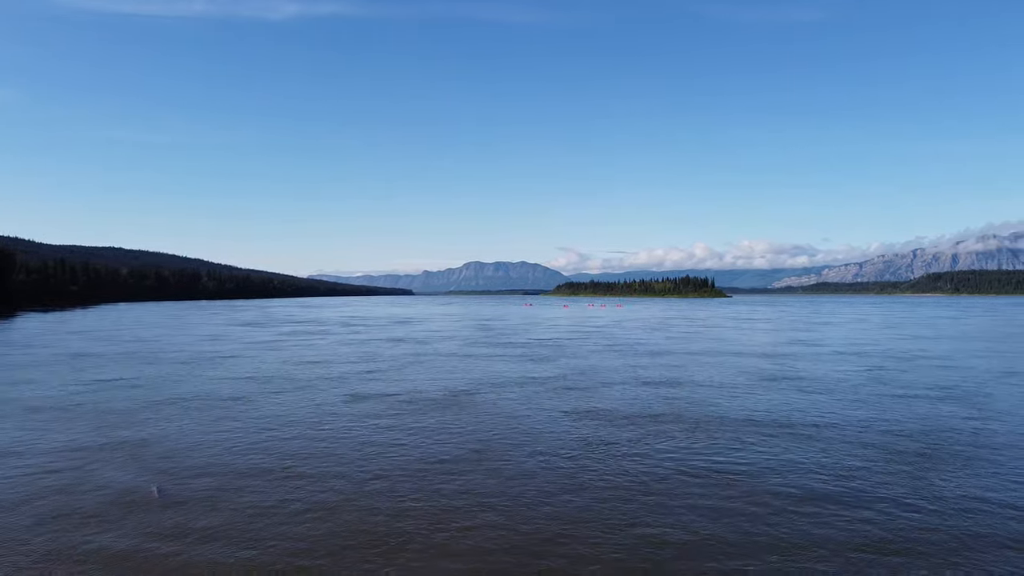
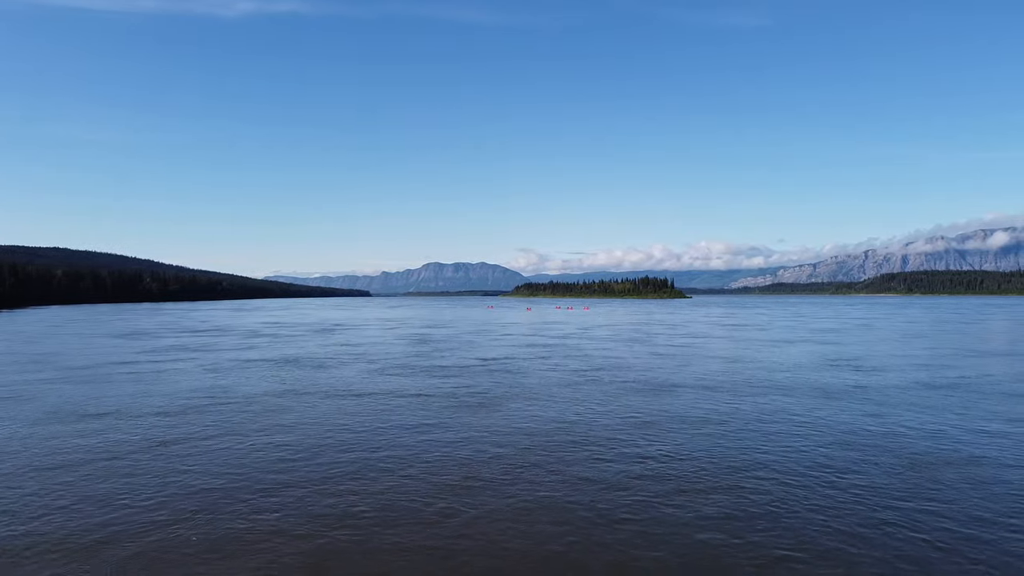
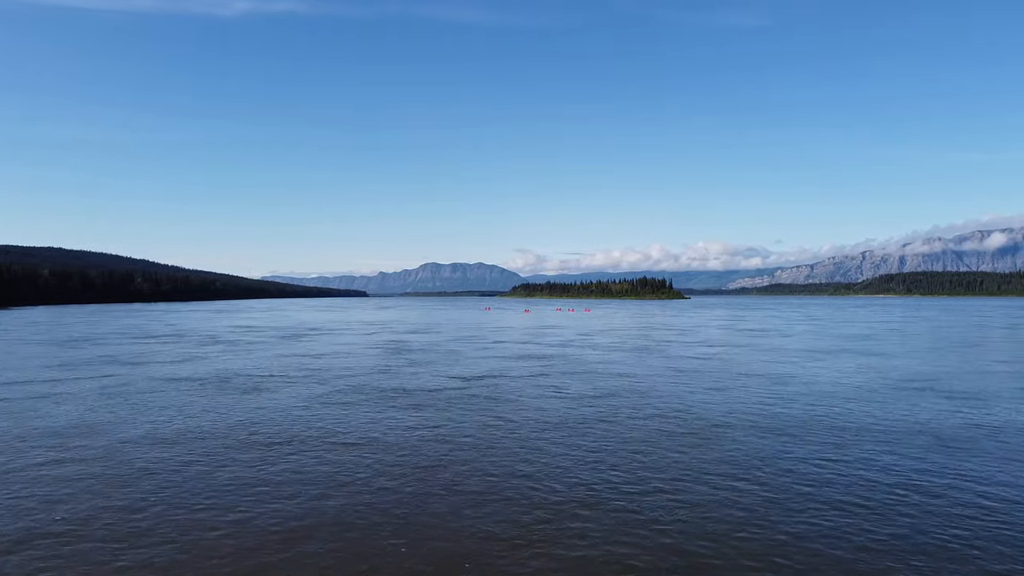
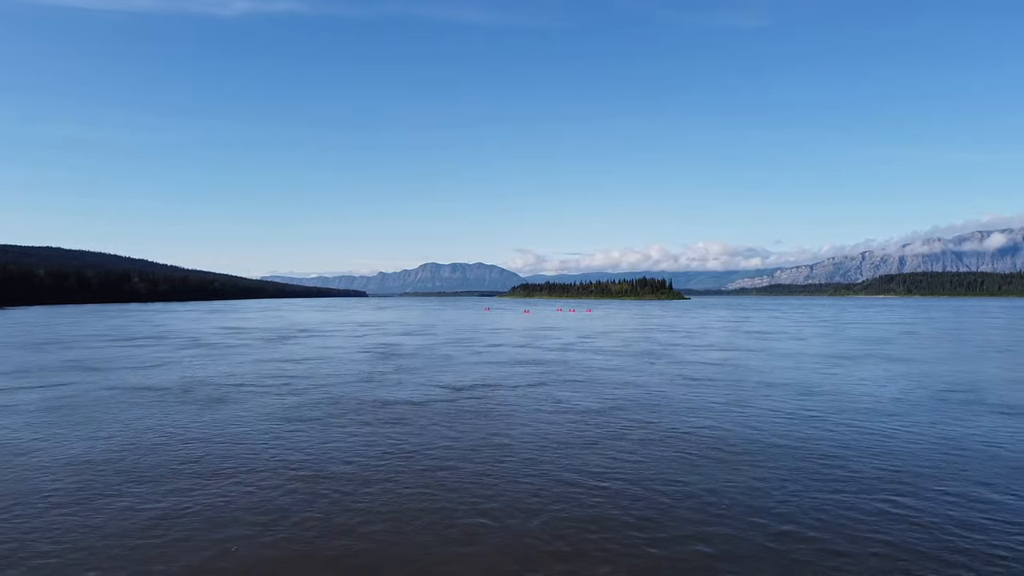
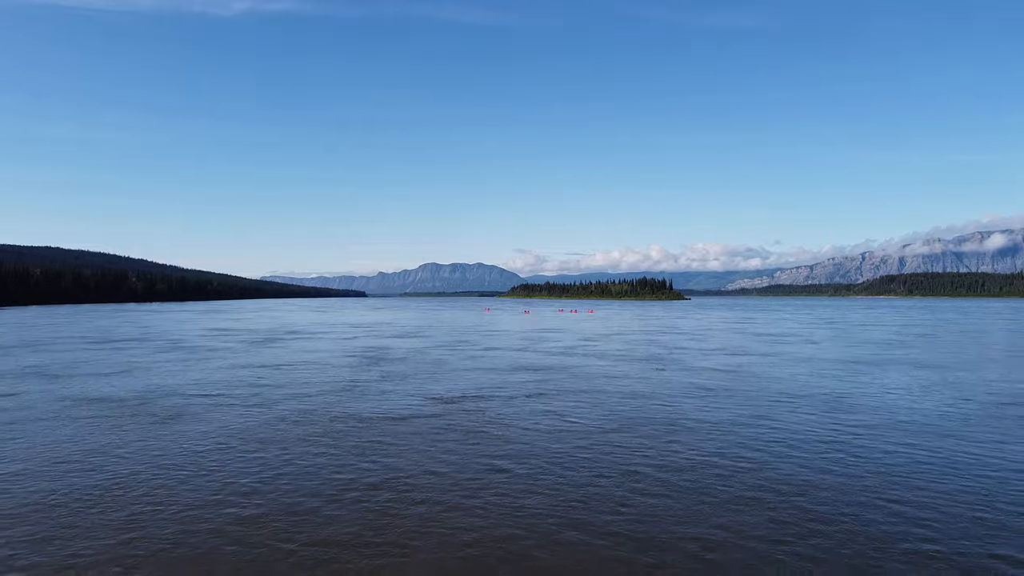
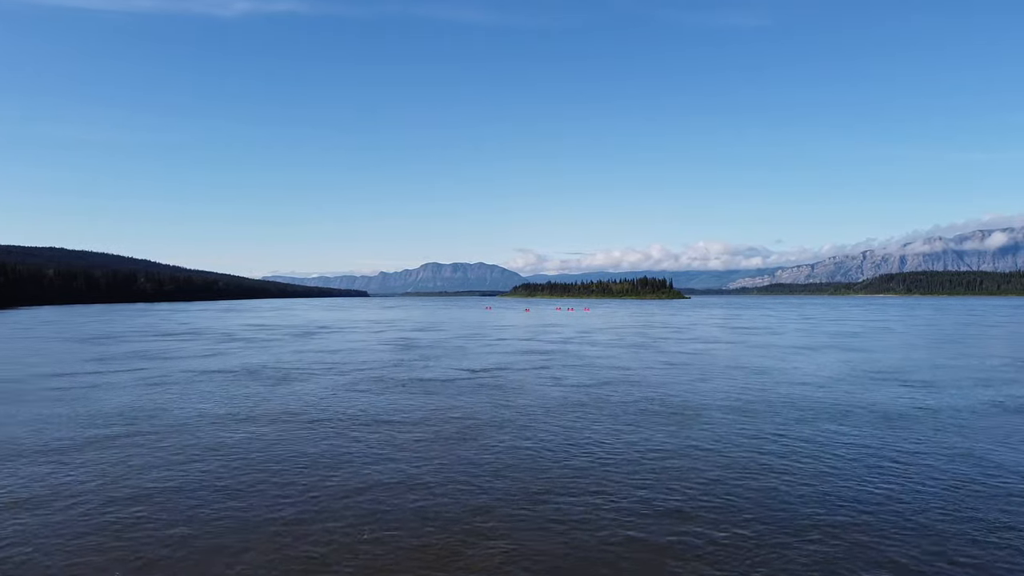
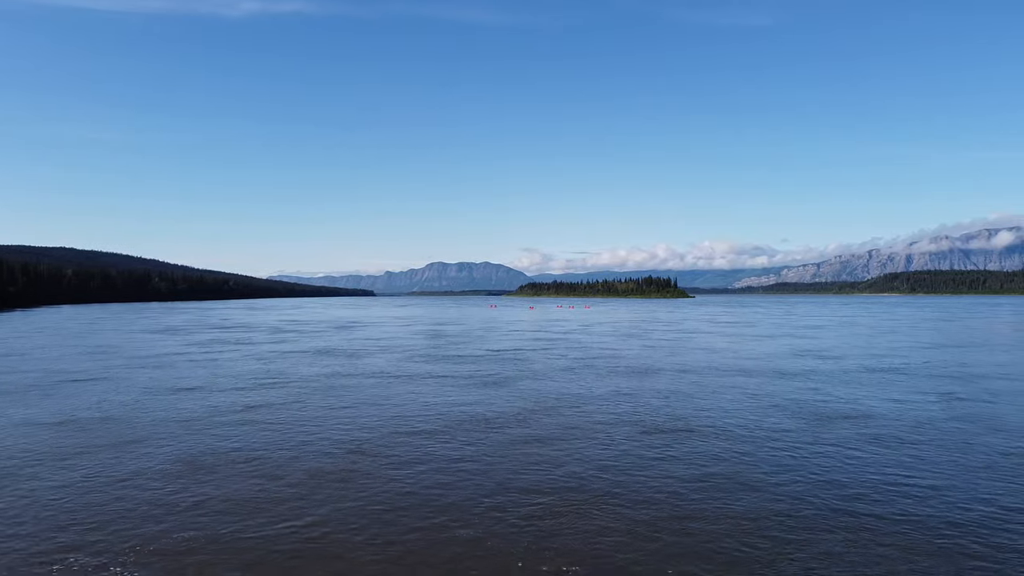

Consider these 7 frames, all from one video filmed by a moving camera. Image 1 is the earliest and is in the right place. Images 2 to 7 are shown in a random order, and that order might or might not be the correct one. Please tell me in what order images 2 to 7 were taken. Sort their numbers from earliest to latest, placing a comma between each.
7, 2, 6, 3, 4, 5
